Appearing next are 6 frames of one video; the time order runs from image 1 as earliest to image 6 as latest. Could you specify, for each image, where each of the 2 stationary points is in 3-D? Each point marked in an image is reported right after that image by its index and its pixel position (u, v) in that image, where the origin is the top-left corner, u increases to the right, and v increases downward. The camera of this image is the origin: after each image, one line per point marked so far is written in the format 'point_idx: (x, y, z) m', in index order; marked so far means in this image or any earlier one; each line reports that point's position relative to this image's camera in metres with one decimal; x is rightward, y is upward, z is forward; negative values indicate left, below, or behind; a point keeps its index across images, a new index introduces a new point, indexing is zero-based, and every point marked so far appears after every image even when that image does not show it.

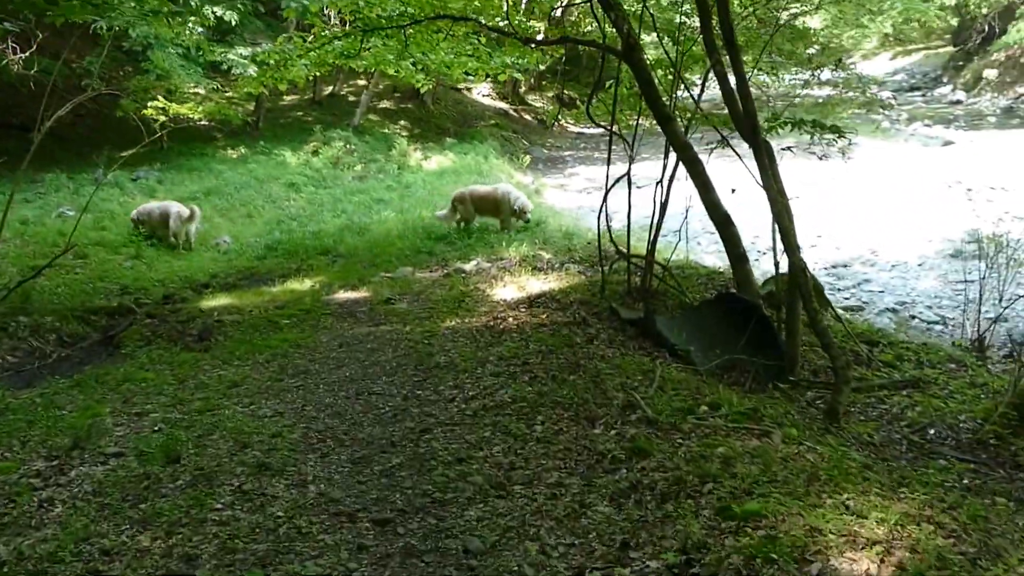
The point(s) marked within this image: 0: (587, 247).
0: (+0.7, +0.4, +11.3) m
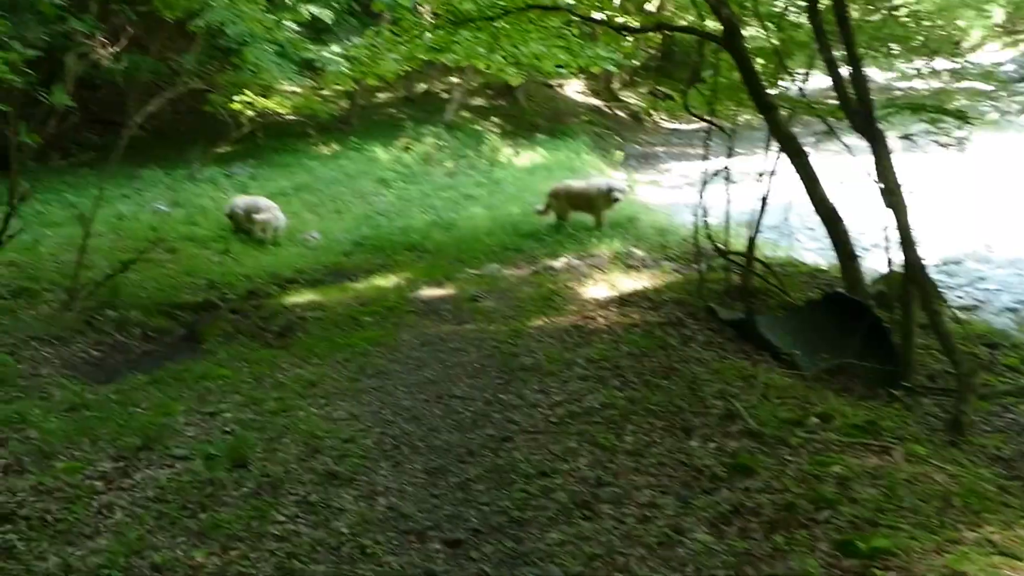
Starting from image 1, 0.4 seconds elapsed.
0: (+1.4, +0.4, +10.8) m
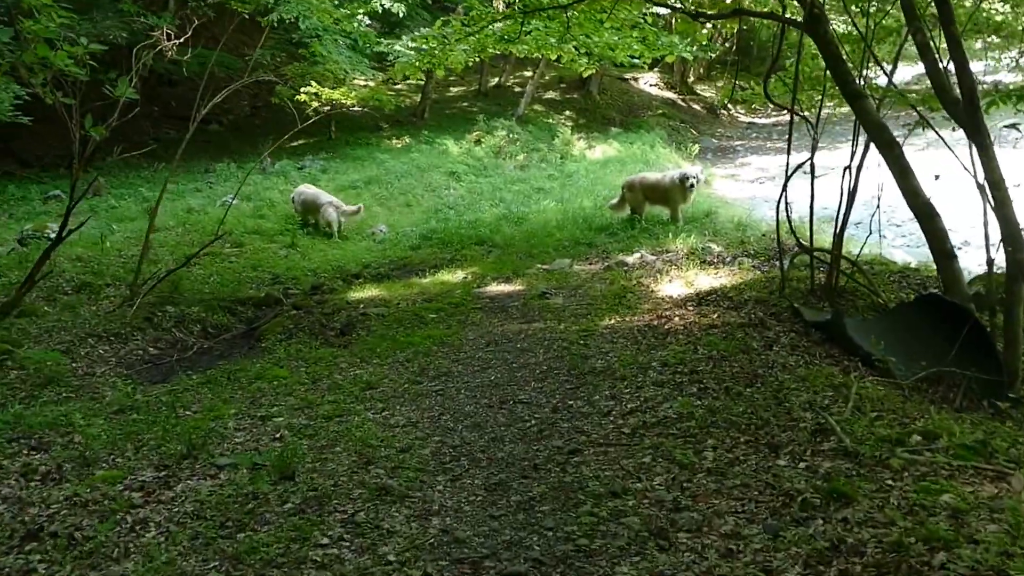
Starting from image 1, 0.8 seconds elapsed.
0: (+2.0, +0.4, +10.3) m
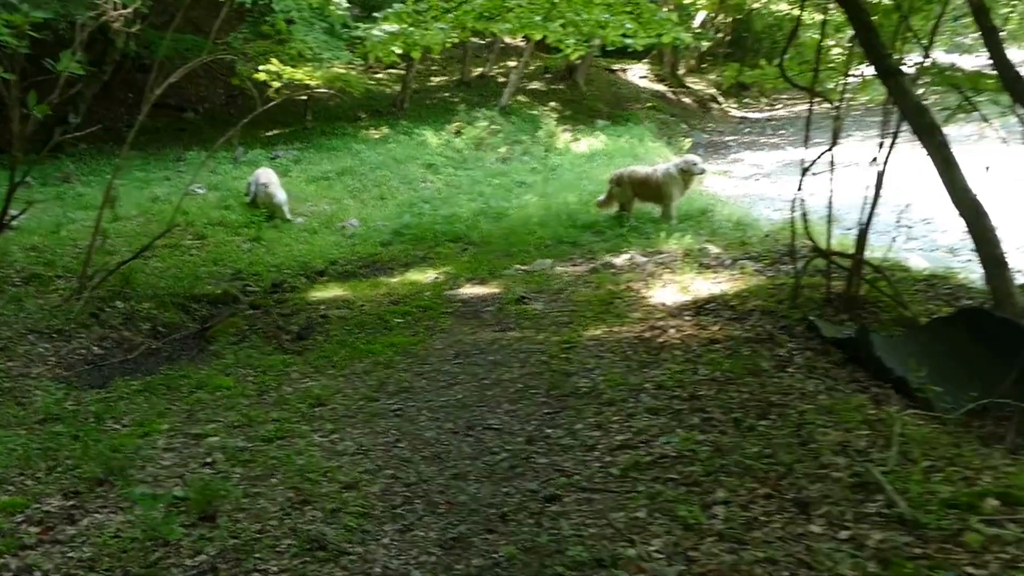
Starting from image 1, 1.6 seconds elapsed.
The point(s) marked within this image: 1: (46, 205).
0: (+1.8, +0.4, +9.5) m
1: (-4.9, +0.9, +13.5) m
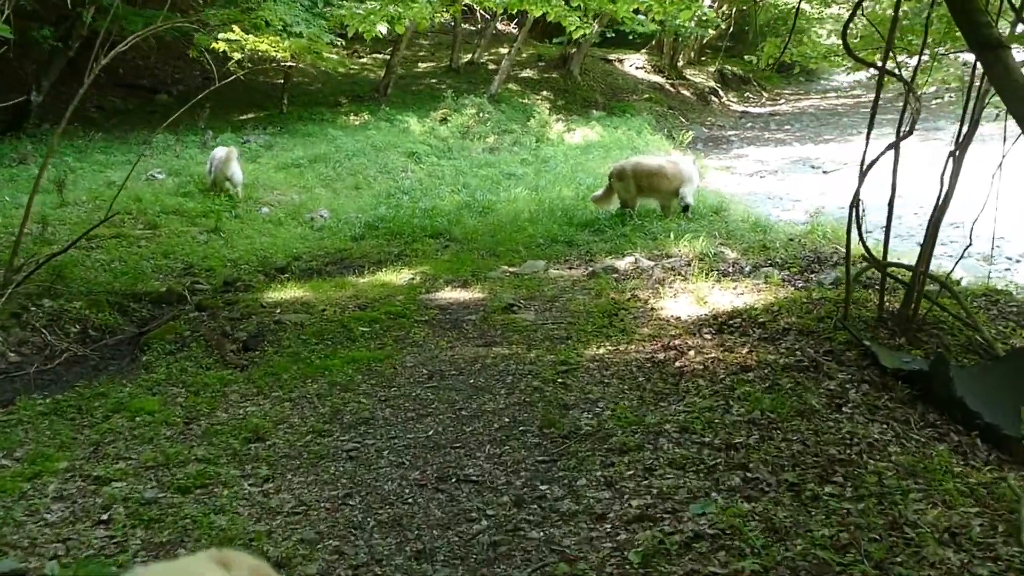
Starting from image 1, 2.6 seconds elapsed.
0: (+1.7, +0.3, +8.5) m
1: (-5.0, +1.0, +12.4) m
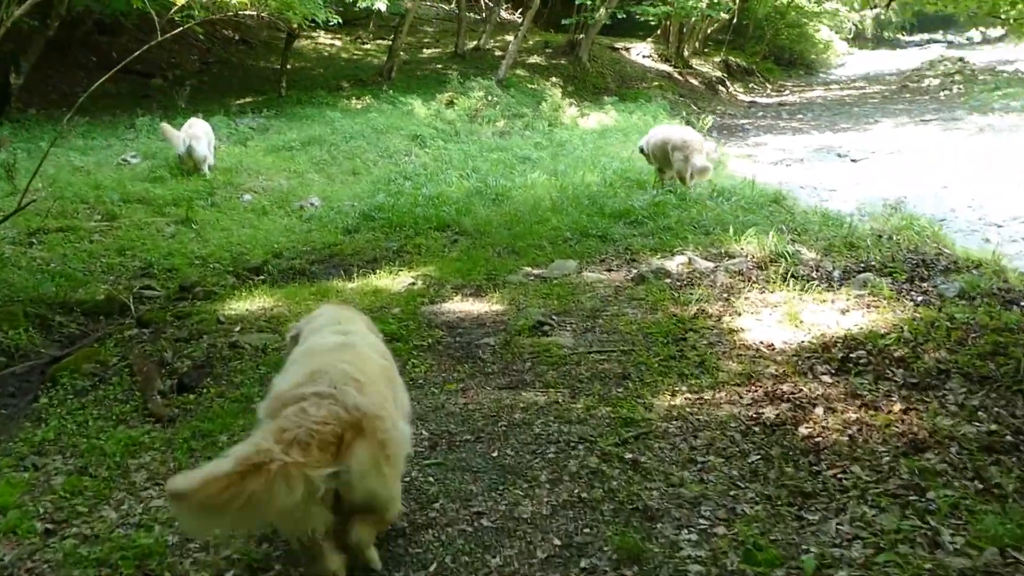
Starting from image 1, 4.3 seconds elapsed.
0: (+1.9, +0.3, +6.7) m
1: (-4.9, +1.0, +10.7) m
